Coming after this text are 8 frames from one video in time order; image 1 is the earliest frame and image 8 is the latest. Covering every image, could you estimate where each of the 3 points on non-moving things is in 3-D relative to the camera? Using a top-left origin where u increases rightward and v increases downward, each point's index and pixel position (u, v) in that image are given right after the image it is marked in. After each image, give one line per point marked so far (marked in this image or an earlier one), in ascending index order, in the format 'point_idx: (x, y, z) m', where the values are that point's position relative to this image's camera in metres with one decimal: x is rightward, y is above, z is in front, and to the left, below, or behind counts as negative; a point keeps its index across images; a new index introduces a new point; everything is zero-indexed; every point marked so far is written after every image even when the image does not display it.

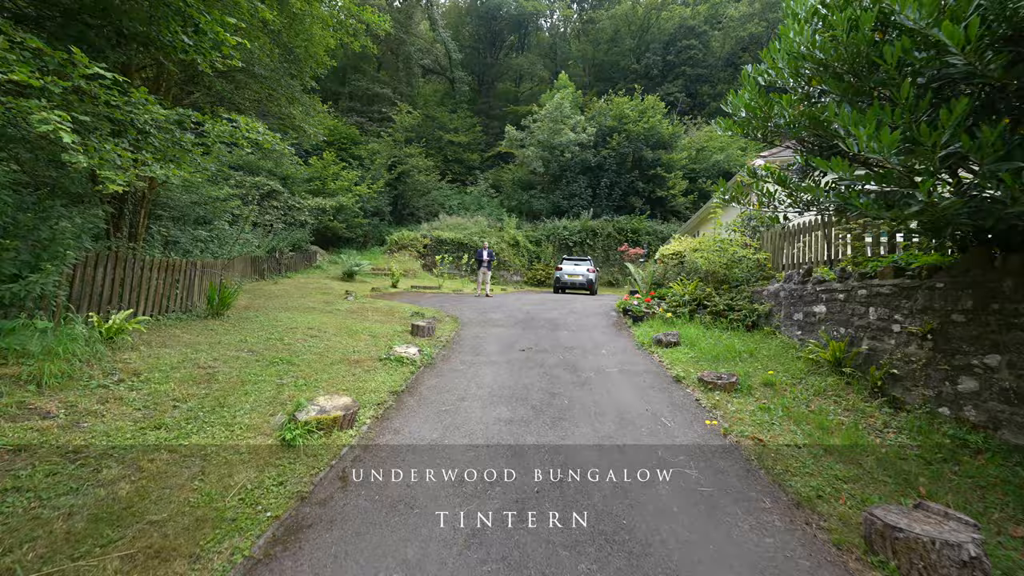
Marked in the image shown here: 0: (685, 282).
0: (+3.8, +0.1, +8.1) m
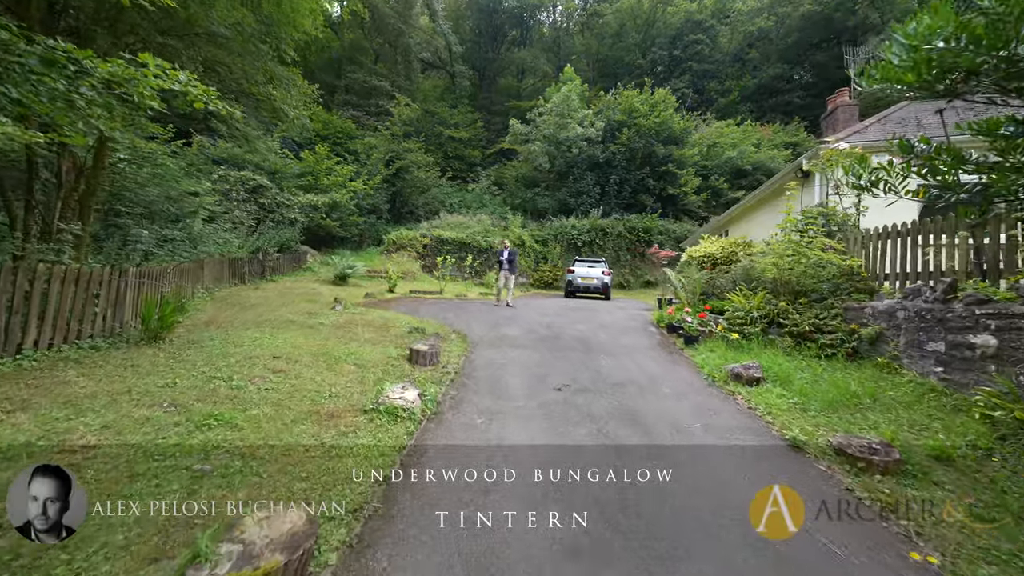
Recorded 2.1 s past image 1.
0: (+4.2, -0.1, +6.6) m
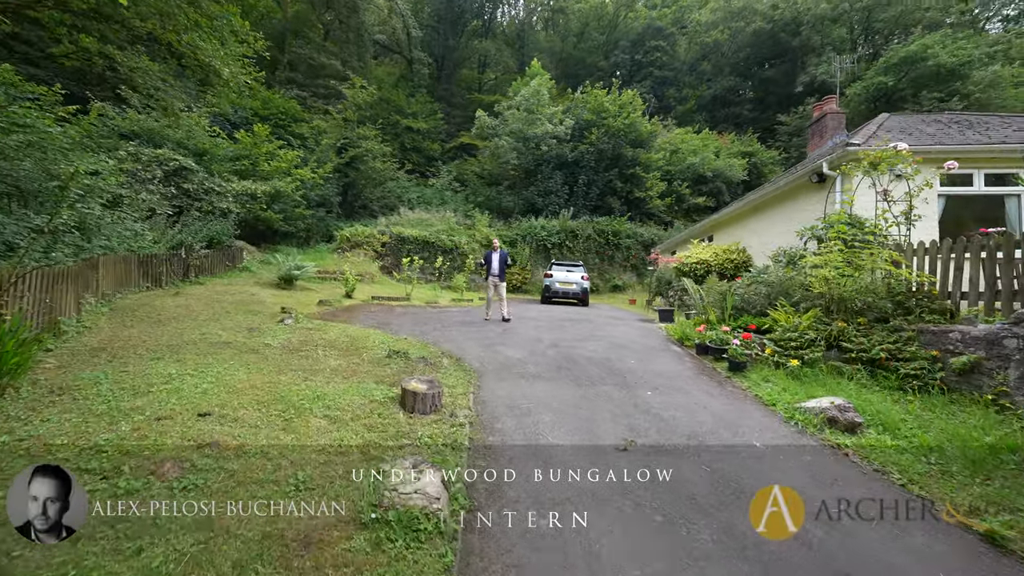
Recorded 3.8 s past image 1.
0: (+4.4, -0.4, +5.8) m
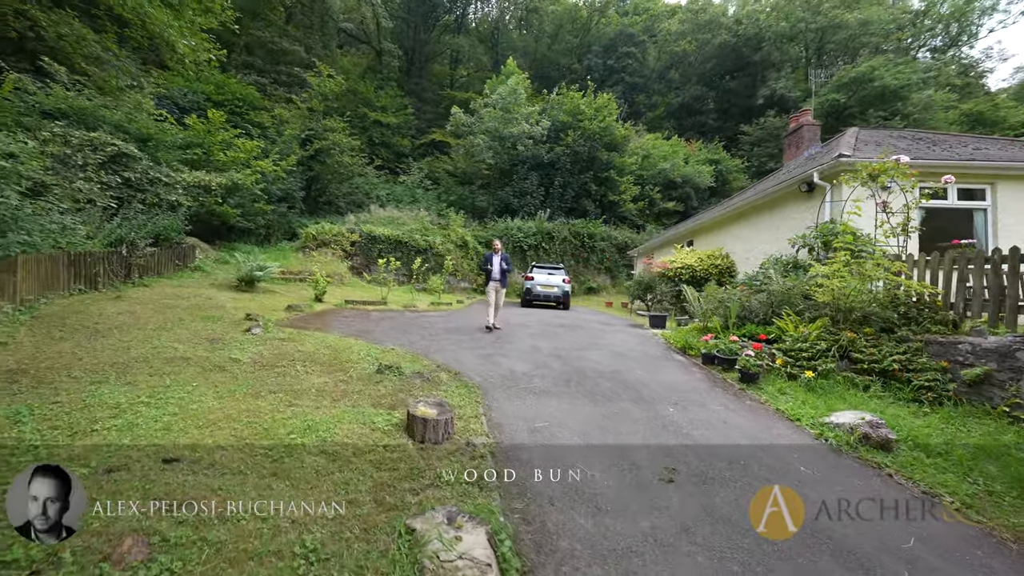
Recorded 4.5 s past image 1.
0: (+4.5, -0.5, +5.8) m
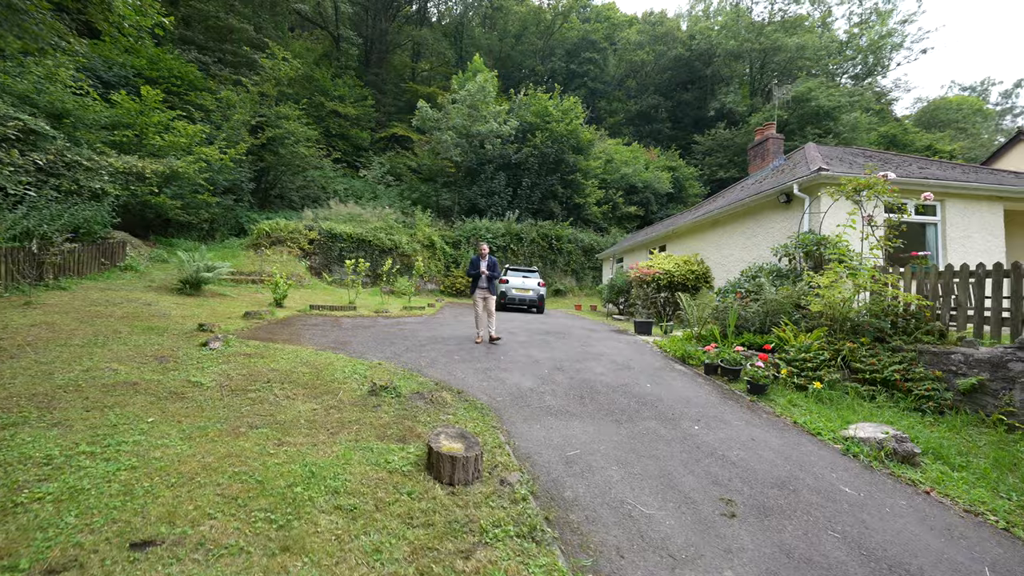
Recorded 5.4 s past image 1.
0: (+4.5, -0.7, +5.9) m
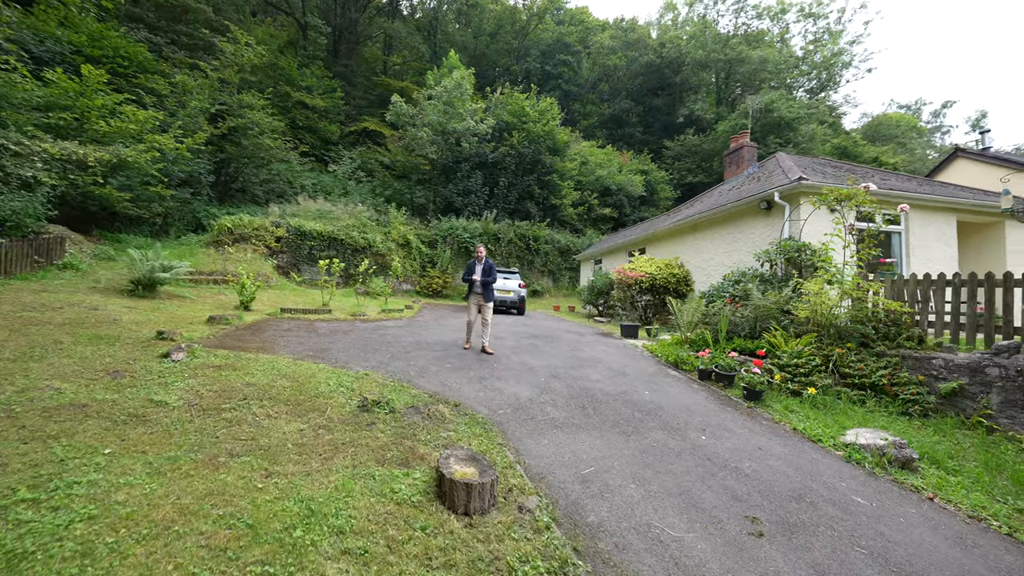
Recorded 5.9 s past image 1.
0: (+4.4, -0.8, +6.0) m
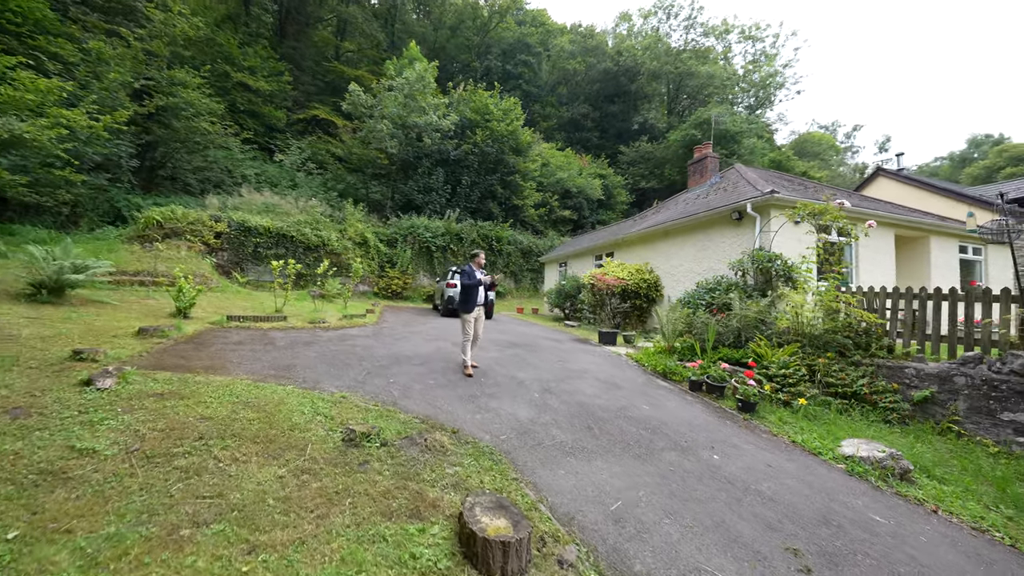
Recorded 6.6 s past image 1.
0: (+4.3, -0.9, +6.2) m
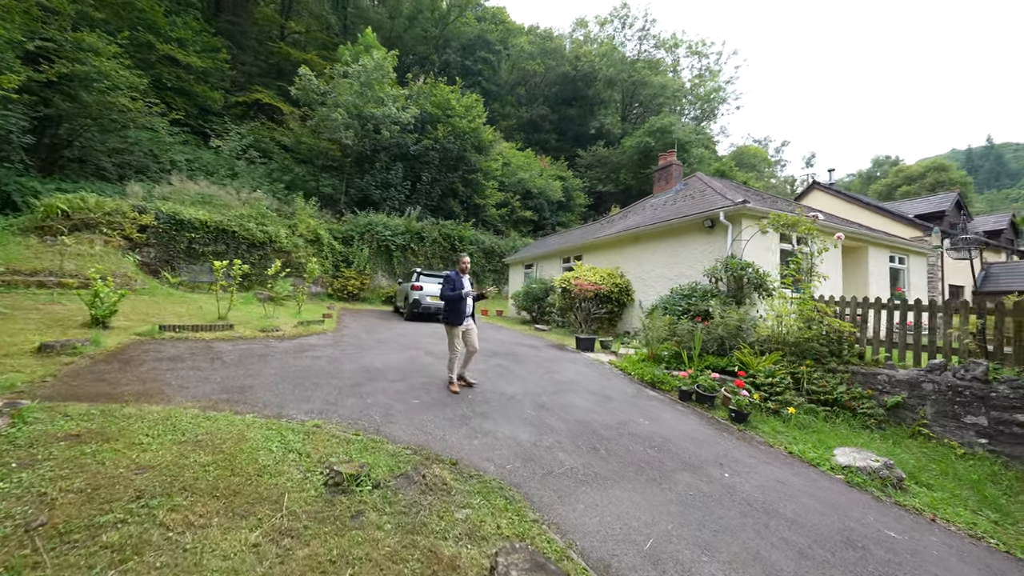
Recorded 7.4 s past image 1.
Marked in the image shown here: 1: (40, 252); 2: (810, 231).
0: (+4.1, -1.1, +6.3) m
1: (-12.3, +0.9, +9.8) m
2: (+5.8, +1.1, +7.3) m
